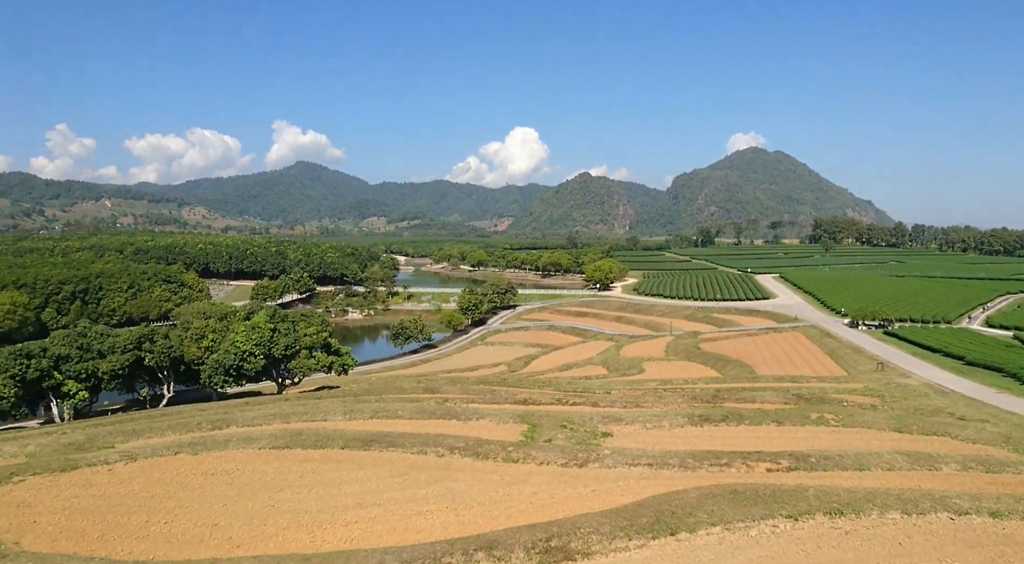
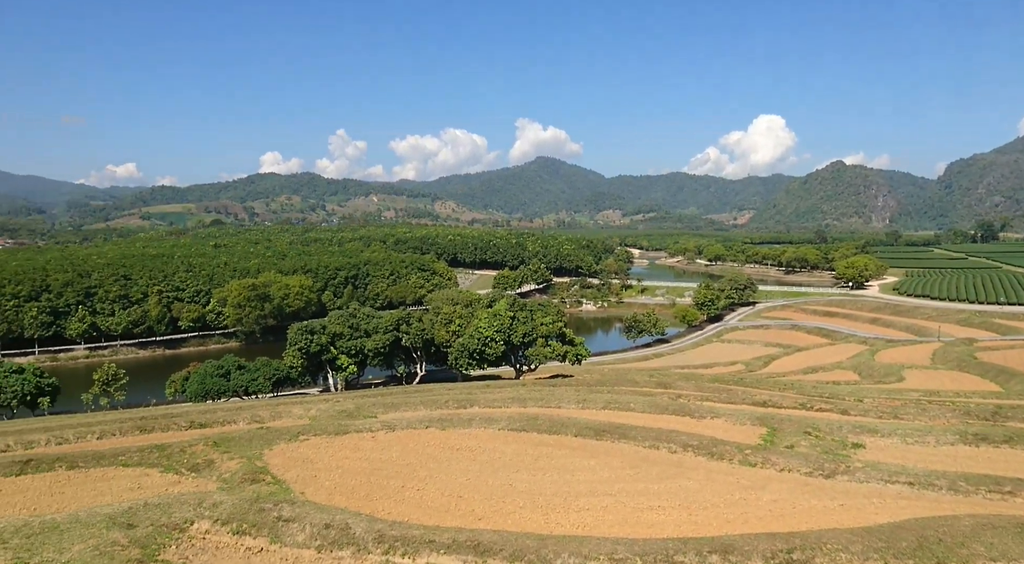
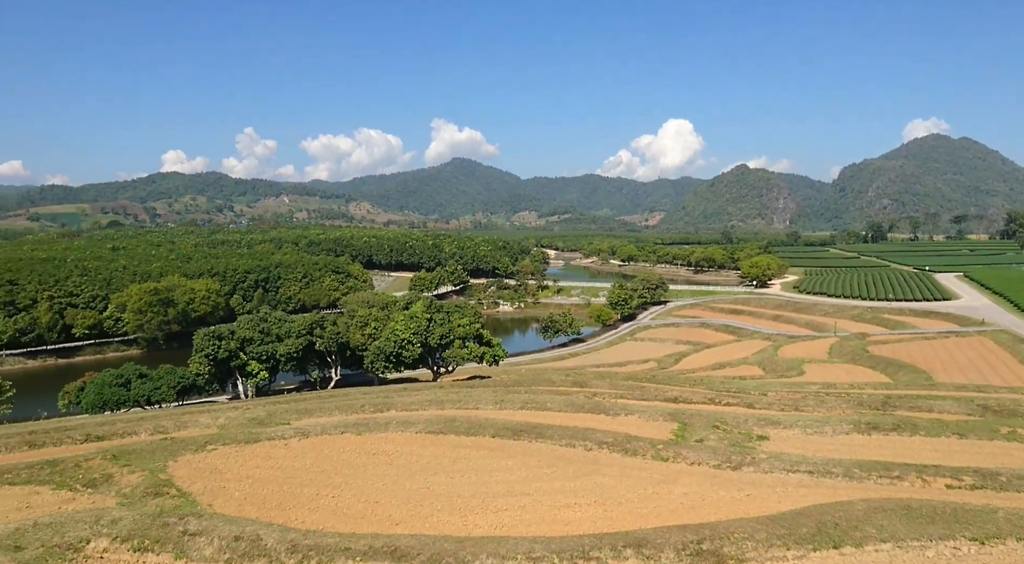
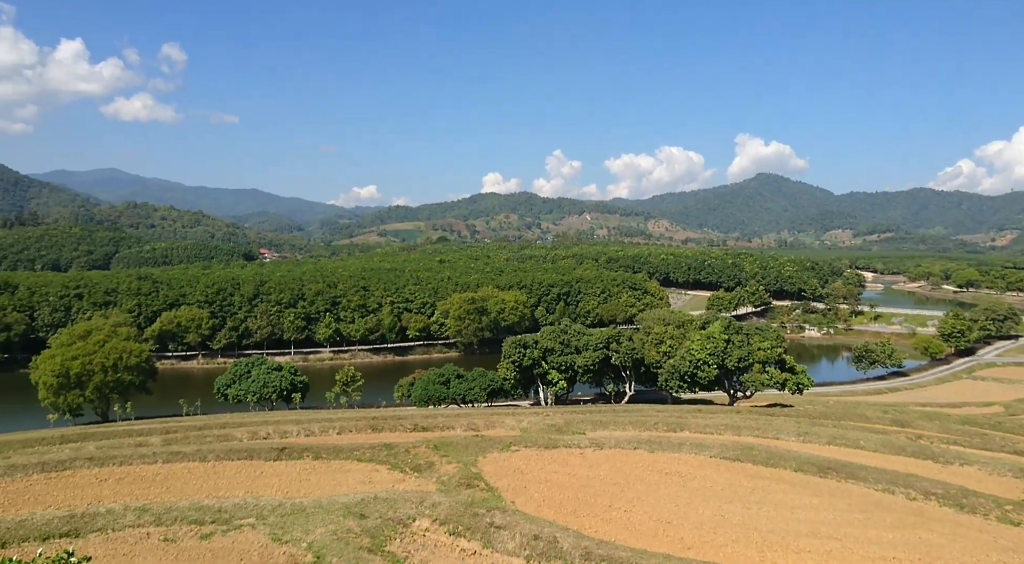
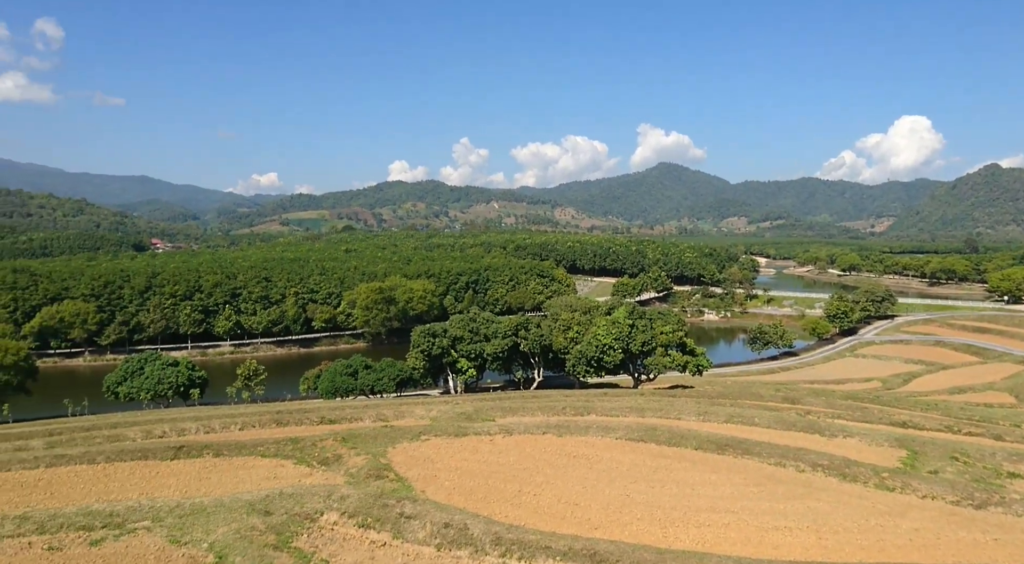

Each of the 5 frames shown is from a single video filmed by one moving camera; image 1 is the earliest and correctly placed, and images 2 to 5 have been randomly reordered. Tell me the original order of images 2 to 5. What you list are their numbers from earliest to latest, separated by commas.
3, 2, 5, 4
